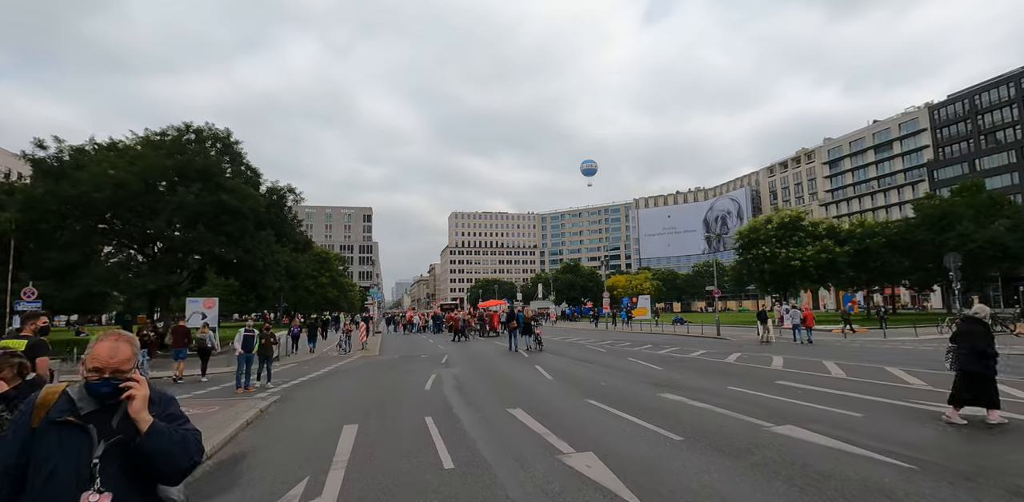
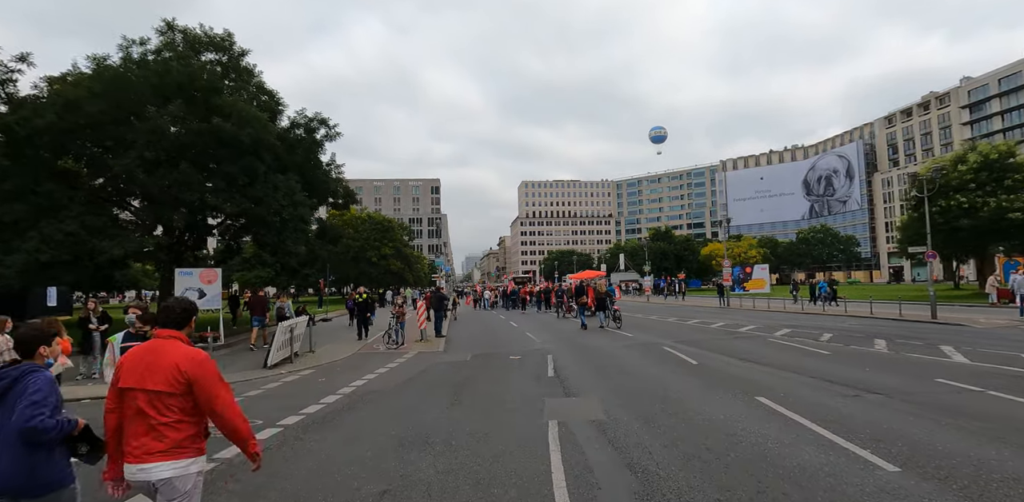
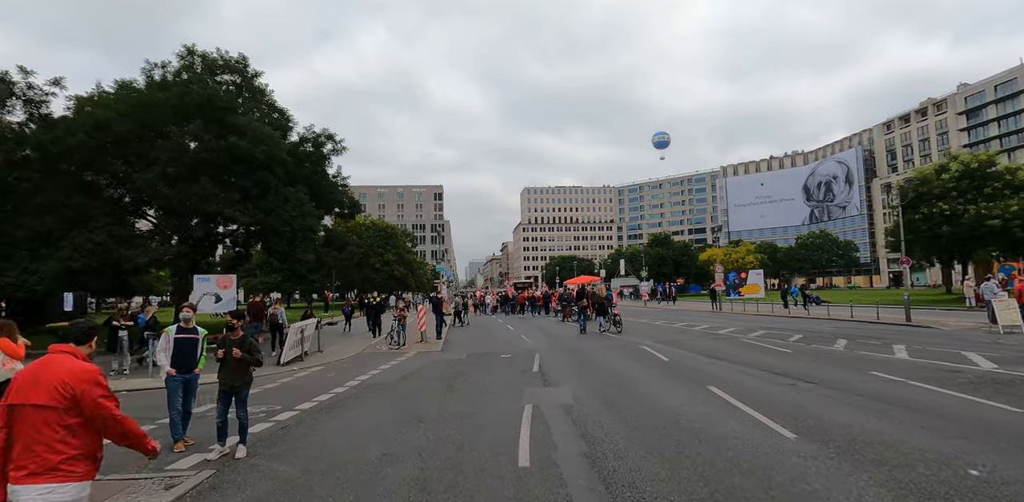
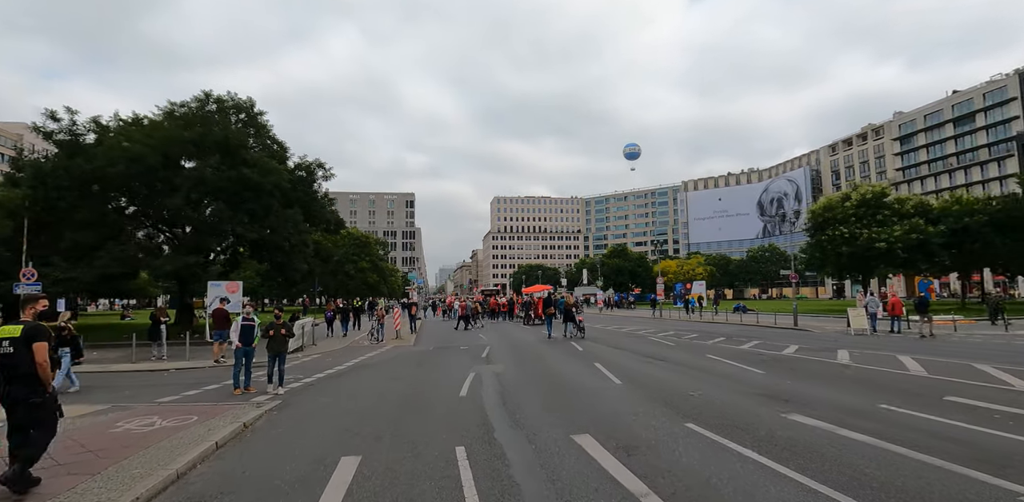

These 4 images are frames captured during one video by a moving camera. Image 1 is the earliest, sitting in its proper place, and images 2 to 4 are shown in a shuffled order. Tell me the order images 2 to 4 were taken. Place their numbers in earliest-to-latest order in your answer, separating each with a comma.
4, 3, 2
